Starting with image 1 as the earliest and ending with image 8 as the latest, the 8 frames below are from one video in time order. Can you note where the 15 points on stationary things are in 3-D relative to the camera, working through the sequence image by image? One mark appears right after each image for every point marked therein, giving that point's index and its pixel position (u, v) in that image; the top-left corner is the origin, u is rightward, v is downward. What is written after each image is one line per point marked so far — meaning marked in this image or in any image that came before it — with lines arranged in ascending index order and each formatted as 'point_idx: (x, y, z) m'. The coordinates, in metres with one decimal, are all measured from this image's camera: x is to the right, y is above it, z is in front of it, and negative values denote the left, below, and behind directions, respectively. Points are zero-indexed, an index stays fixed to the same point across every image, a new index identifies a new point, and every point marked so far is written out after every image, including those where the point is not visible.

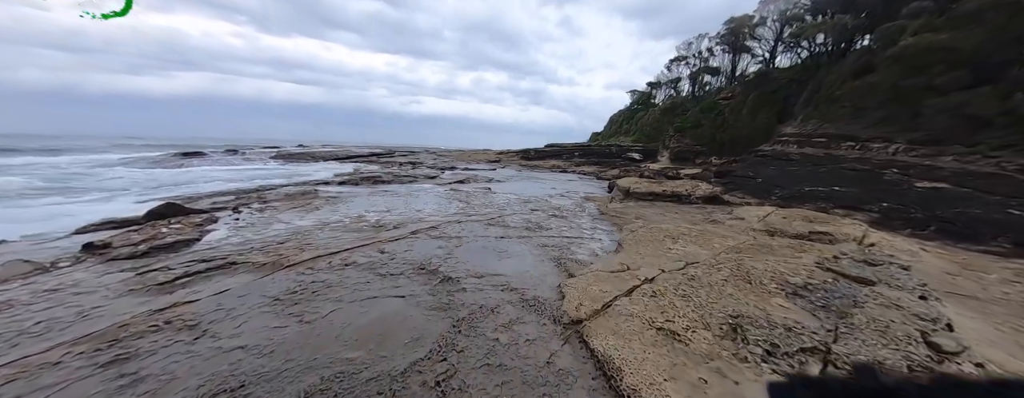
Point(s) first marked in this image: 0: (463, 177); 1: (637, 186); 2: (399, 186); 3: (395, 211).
0: (-3.5, +1.4, +19.9) m
1: (+5.3, +0.6, +12.0) m
2: (-5.9, +0.6, +14.8) m
3: (-3.1, -0.3, +7.6) m
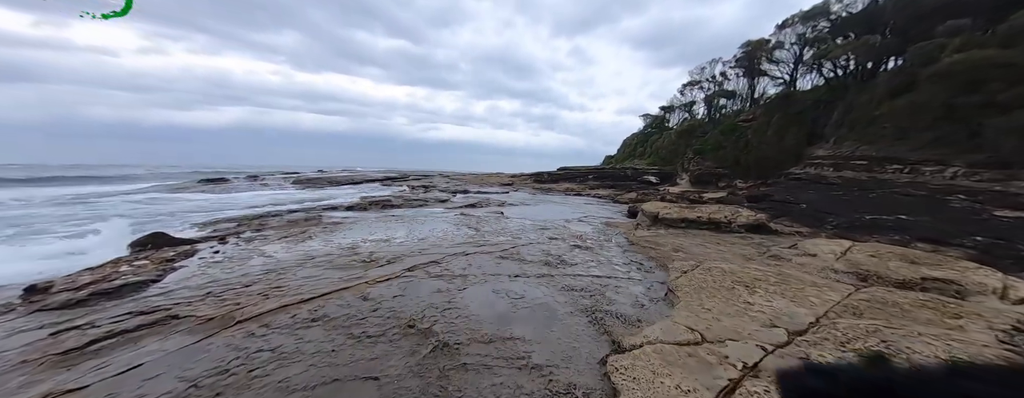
0: (-2.5, -0.2, +19.2) m
1: (+5.9, -0.4, +10.8) m
2: (-5.2, -0.6, +14.1) m
3: (-2.7, -0.9, +6.7) m
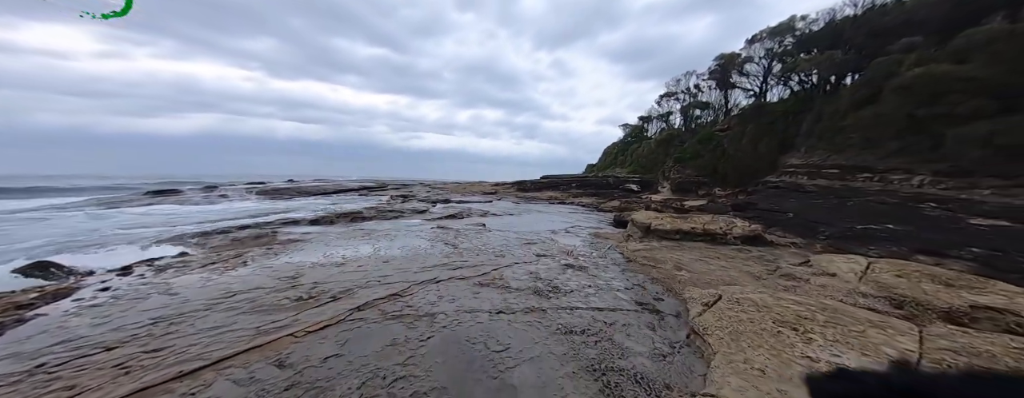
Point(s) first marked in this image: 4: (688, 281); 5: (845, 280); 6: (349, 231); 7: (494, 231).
0: (-3.6, -0.8, +18.1) m
1: (+5.3, -0.8, +10.3) m
2: (-5.9, -1.1, +12.9) m
3: (-3.0, -1.2, +5.6) m
4: (+3.1, -1.5, +5.1) m
5: (+5.5, -1.3, +4.7) m
6: (-6.3, -1.2, +11.1) m
7: (-0.6, -1.2, +10.7) m
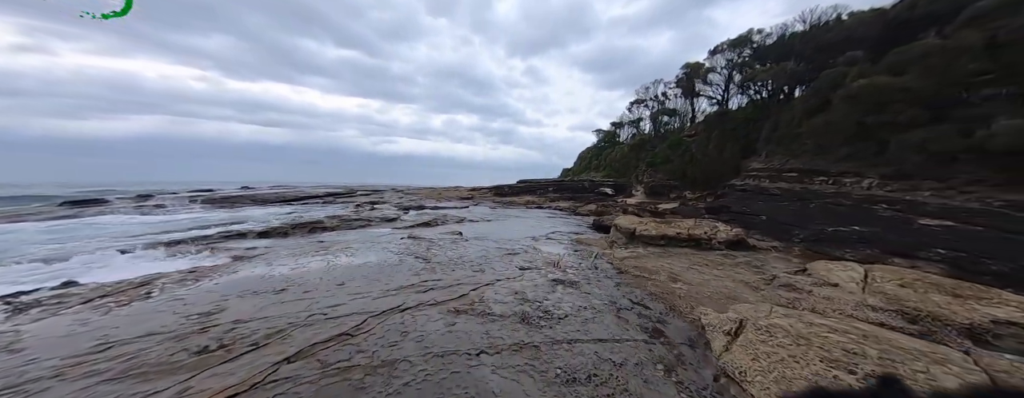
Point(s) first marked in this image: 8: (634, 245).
0: (-5.0, -1.2, +17.0) m
1: (+4.6, -0.9, +10.0) m
2: (-6.8, -1.4, +11.6) m
3: (-3.4, -1.4, +4.6) m
4: (+2.9, -1.6, +4.6) m
5: (+5.2, -1.4, +4.4) m
6: (-7.0, -1.5, +9.8) m
7: (-1.4, -1.4, +9.9) m
8: (+4.1, -1.5, +9.6) m
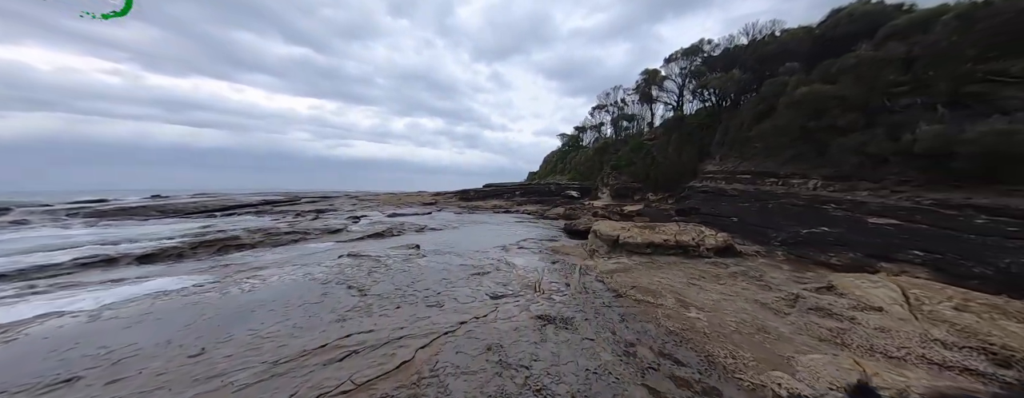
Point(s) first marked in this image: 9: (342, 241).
0: (-6.8, -1.5, +14.9) m
1: (+3.5, -1.0, +9.0) m
2: (-8.0, -1.7, +9.3) m
3: (-3.7, -1.5, +2.8) m
4: (+2.5, -1.6, +3.5) m
5: (+4.9, -1.5, +3.6) m
6: (-7.9, -1.8, +7.5) m
7: (-2.3, -1.6, +8.2) m
8: (+3.1, -1.6, +8.5) m
9: (-6.8, -1.7, +11.3) m
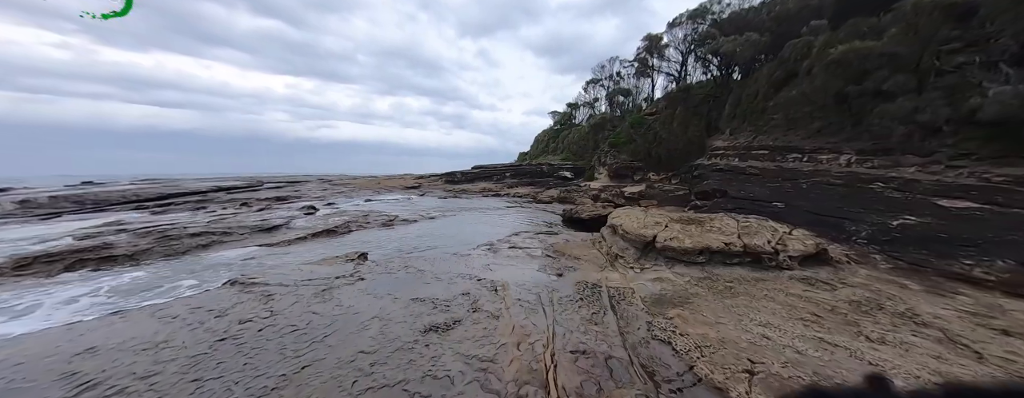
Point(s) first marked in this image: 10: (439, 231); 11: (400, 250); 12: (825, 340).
0: (-7.2, -1.0, +11.9) m
1: (+3.3, -0.7, +6.3) m
2: (-8.2, -1.6, +6.3) m
3: (-3.7, -1.8, -0.1) m
4: (+2.4, -1.7, +0.8) m
5: (+4.8, -1.5, +1.0) m
6: (-8.1, -1.8, +4.5) m
7: (-2.5, -1.4, +5.4) m
8: (+2.9, -1.3, +5.9) m
9: (-7.1, -1.4, +8.4) m
10: (-2.9, -1.4, +12.4) m
11: (-3.2, -1.5, +8.4) m
12: (+3.4, -1.6, +3.3) m
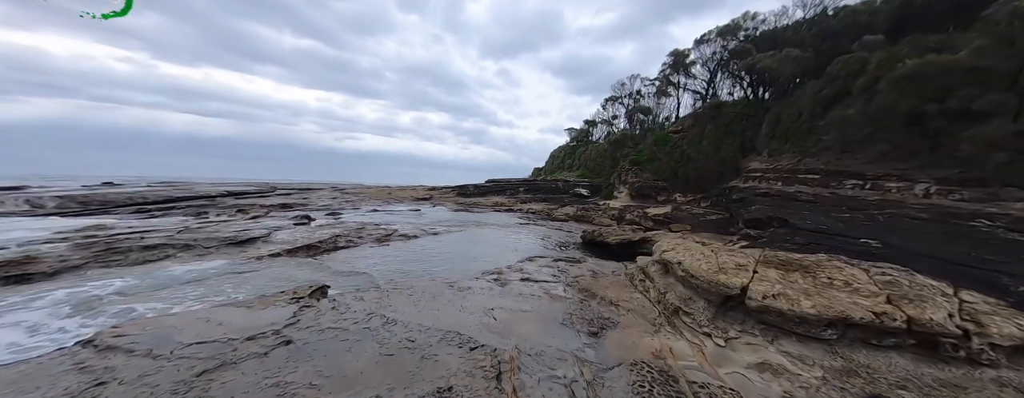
0: (-6.7, -1.3, +10.3) m
1: (+3.6, -1.2, +4.3) m
2: (-8.0, -1.5, +4.7) m
3: (-3.8, -1.6, -1.9) m
4: (+2.4, -1.9, -1.3) m
5: (+4.8, -1.8, -1.1) m
6: (-8.0, -1.7, +2.9) m
7: (-2.3, -1.6, +3.6) m
8: (+3.1, -1.8, +3.8) m
9: (-6.7, -1.5, +6.7) m
10: (-2.4, -1.9, +10.6) m
11: (-2.8, -1.8, +6.6) m
12: (+3.5, -1.9, +1.2) m
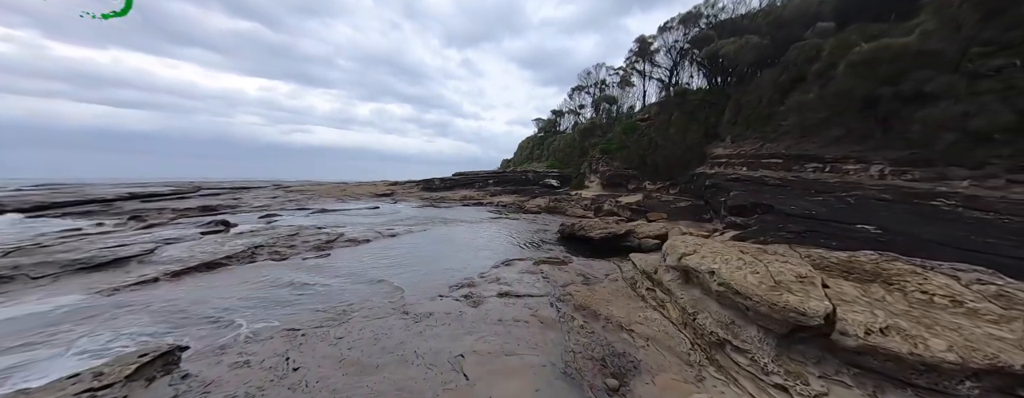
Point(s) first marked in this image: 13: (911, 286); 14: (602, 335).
0: (-7.5, -1.4, +7.9) m
1: (+3.3, -1.1, +3.1) m
2: (-8.1, -1.8, +2.3) m
3: (-3.3, -1.9, -3.8) m
4: (+2.8, -1.9, -2.5) m
5: (+5.2, -1.7, -2.2) m
6: (-7.9, -2.0, +0.5) m
7: (-2.4, -1.7, +1.8) m
8: (+2.9, -1.7, +2.6) m
9: (-7.1, -1.6, +4.4) m
10: (-3.3, -1.8, +8.7) m
11: (-3.3, -1.8, +4.7) m
12: (+3.7, -1.9, 0.0) m
13: (+4.5, -0.9, +3.2) m
14: (+1.8, -1.8, +4.0) m
